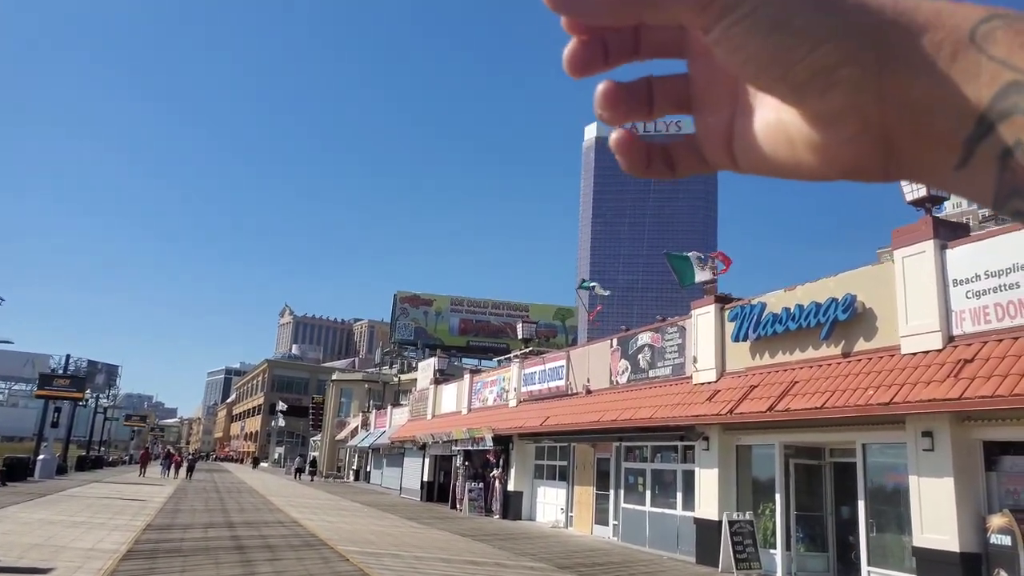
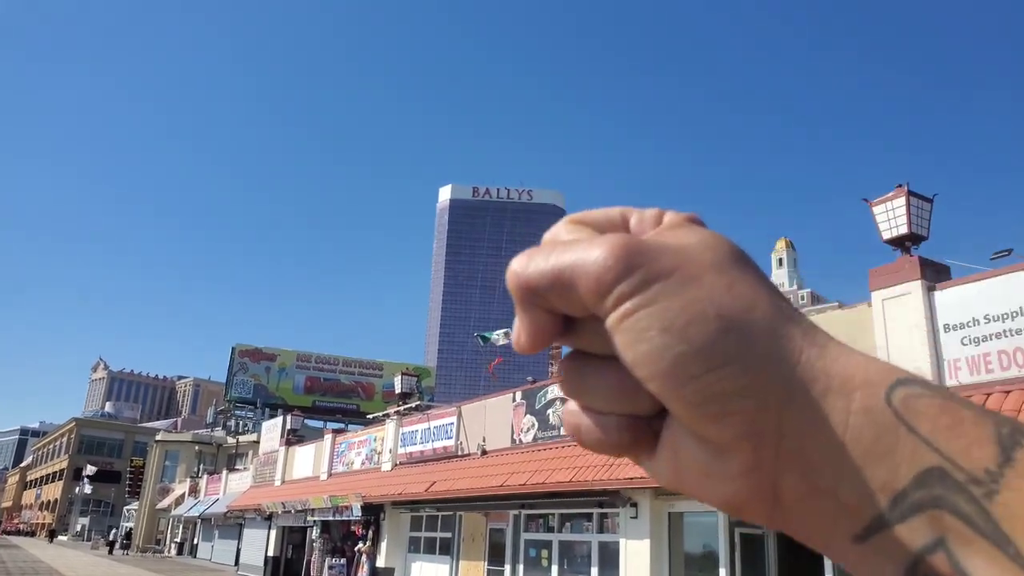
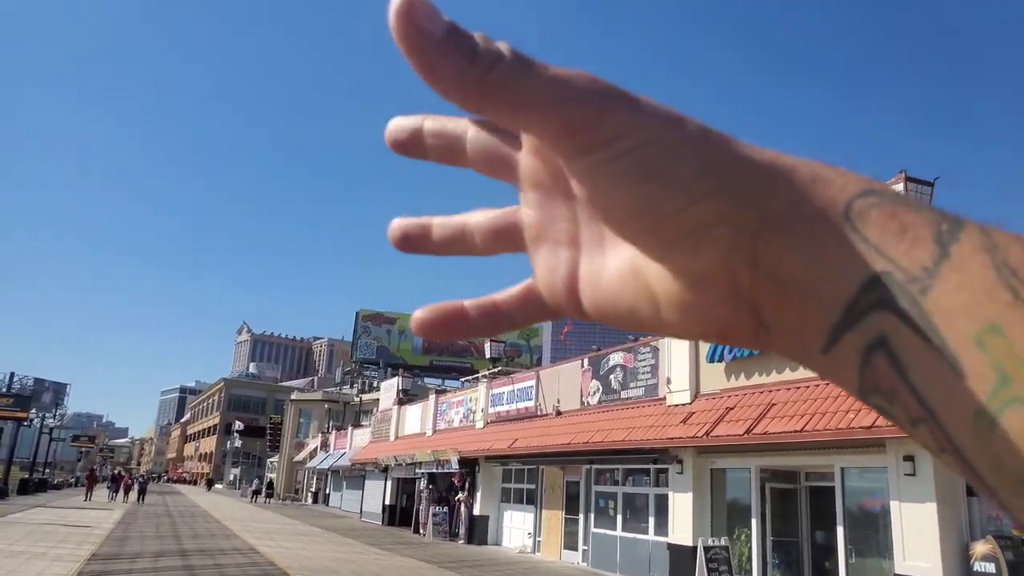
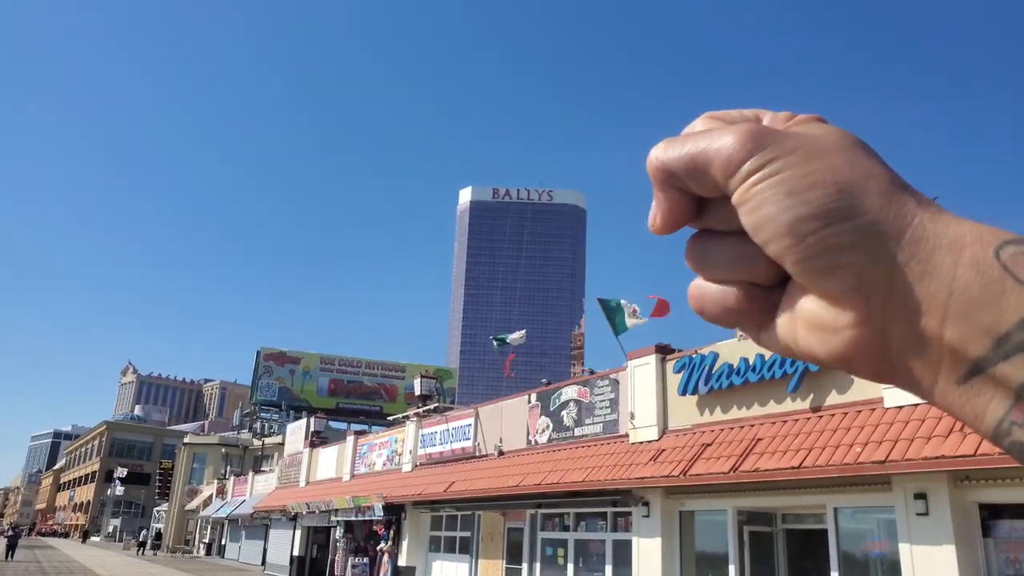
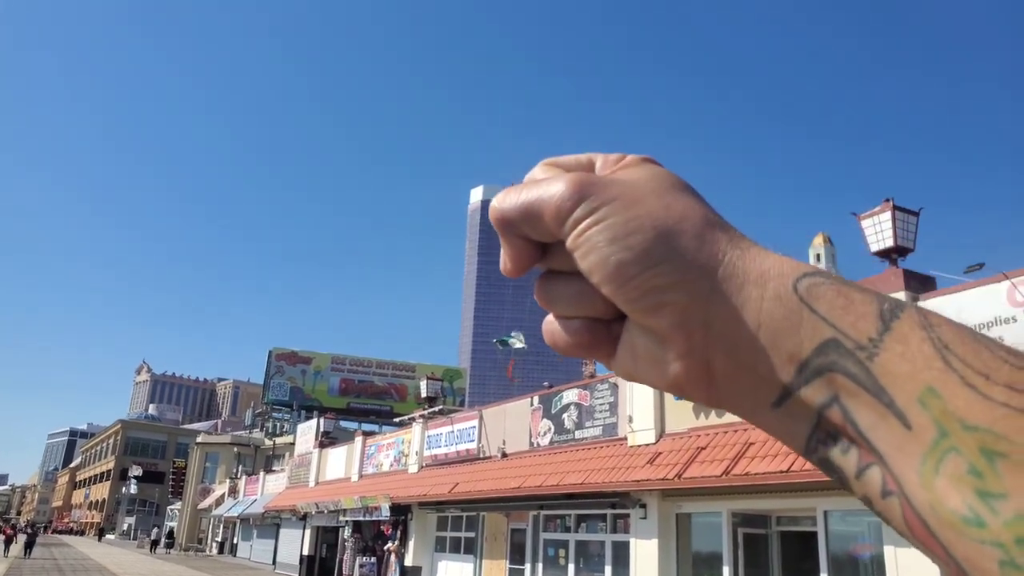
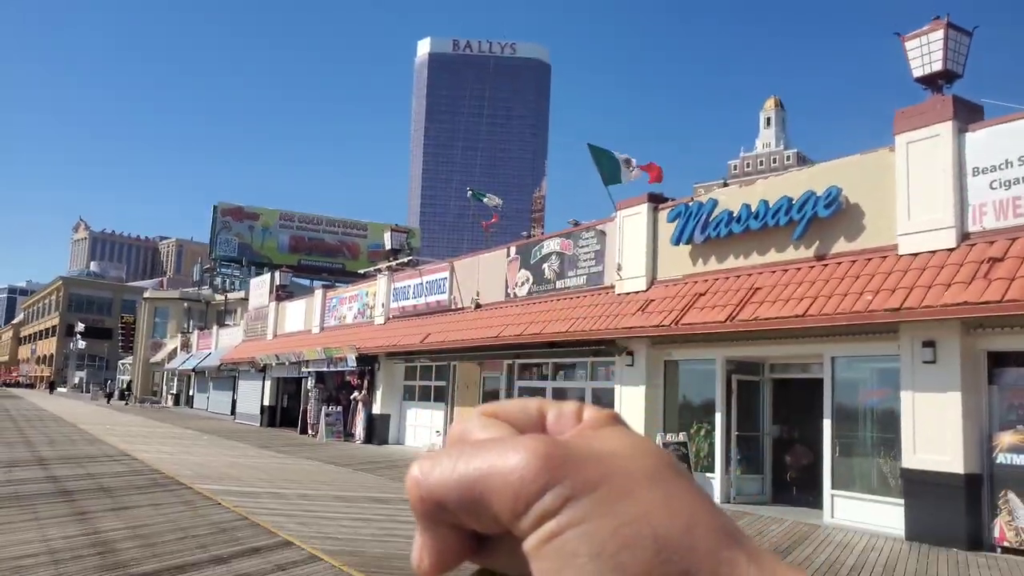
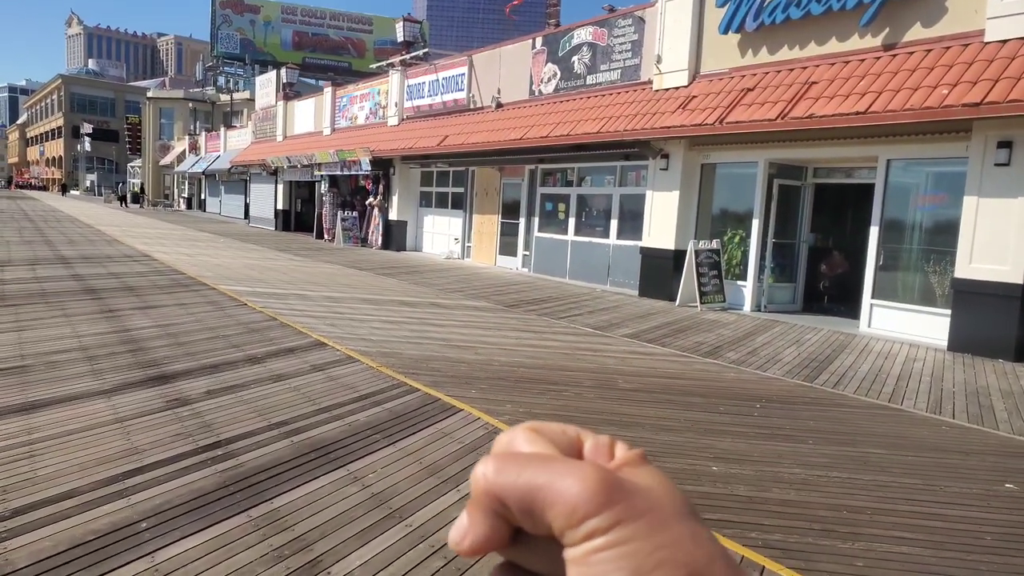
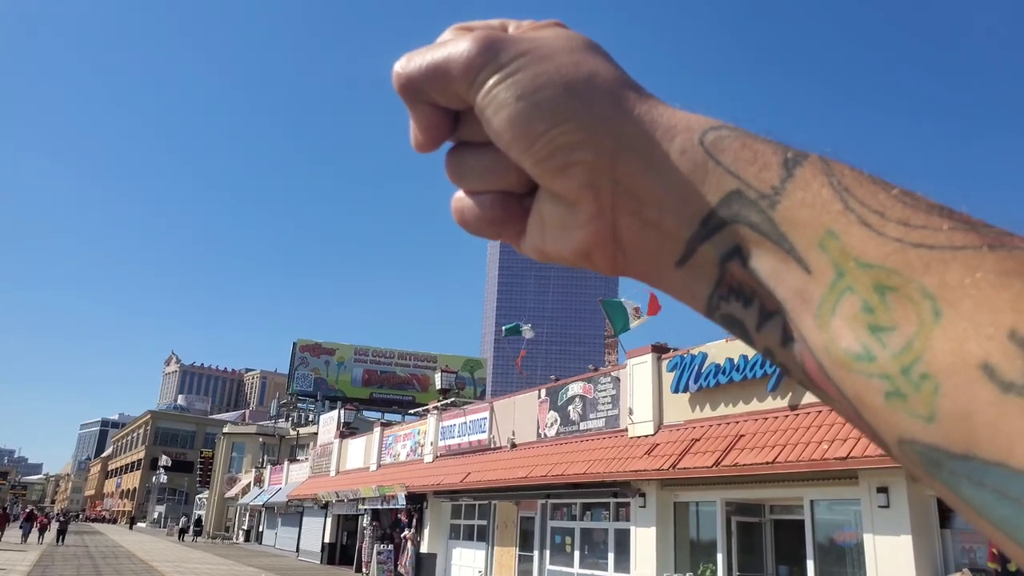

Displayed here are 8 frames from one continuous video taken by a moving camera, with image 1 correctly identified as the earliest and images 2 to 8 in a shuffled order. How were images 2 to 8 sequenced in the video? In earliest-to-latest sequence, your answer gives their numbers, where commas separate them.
3, 8, 5, 4, 2, 6, 7
